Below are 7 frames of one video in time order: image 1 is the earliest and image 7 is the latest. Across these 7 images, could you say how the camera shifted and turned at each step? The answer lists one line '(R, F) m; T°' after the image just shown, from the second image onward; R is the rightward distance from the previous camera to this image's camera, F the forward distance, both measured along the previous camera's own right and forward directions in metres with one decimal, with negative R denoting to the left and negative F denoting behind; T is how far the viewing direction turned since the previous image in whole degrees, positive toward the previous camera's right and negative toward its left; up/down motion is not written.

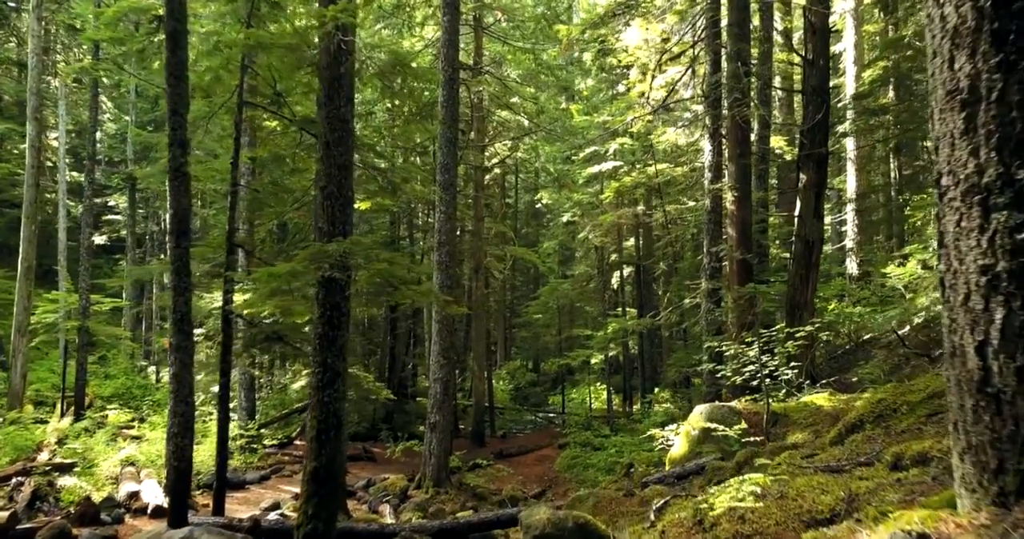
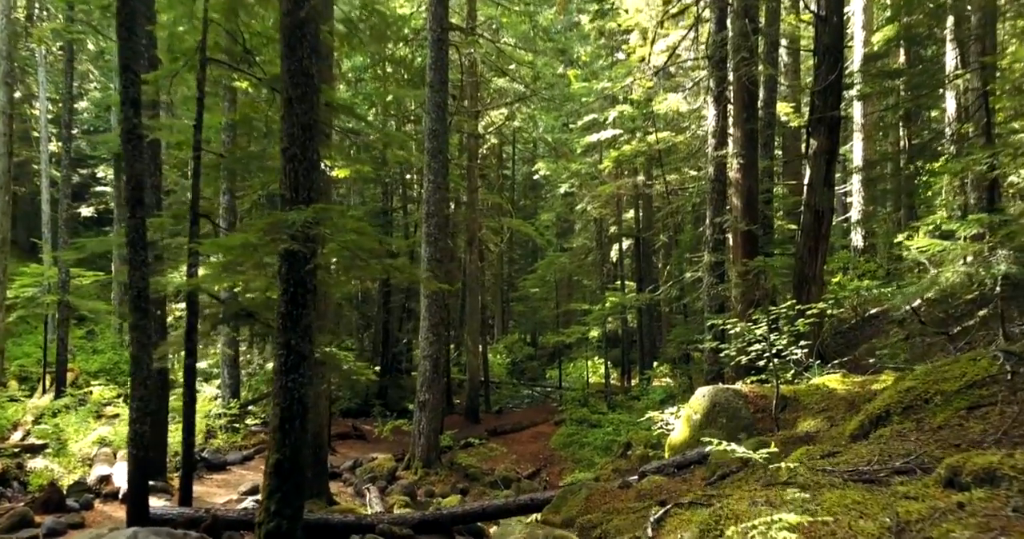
(+0.1, +0.6) m; 0°
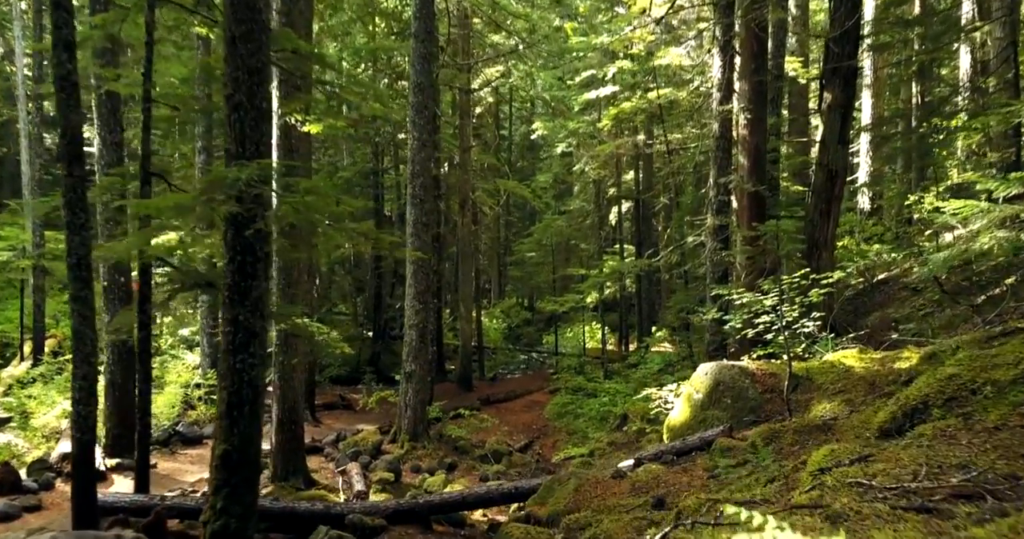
(+0.1, +0.7) m; 0°
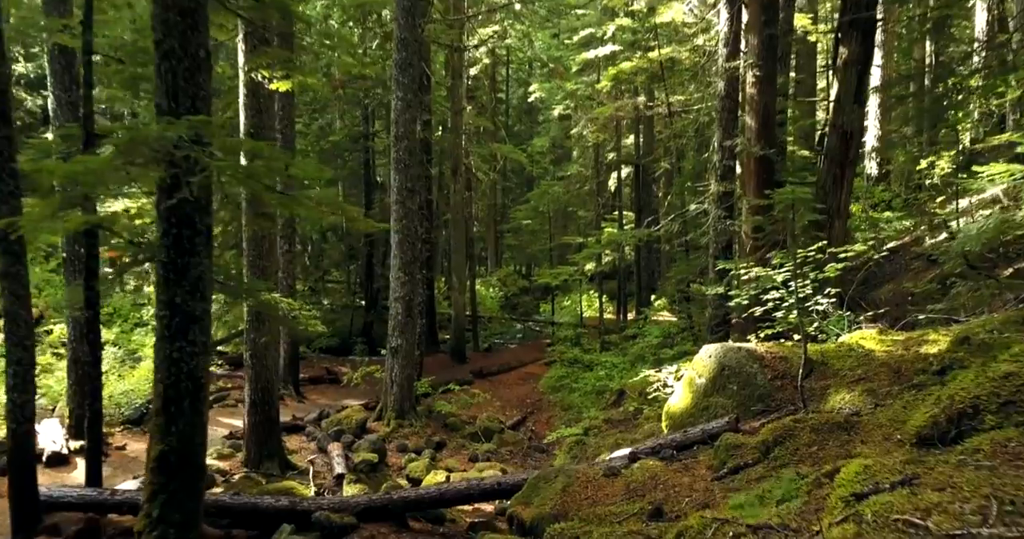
(+0.1, +0.7) m; 0°
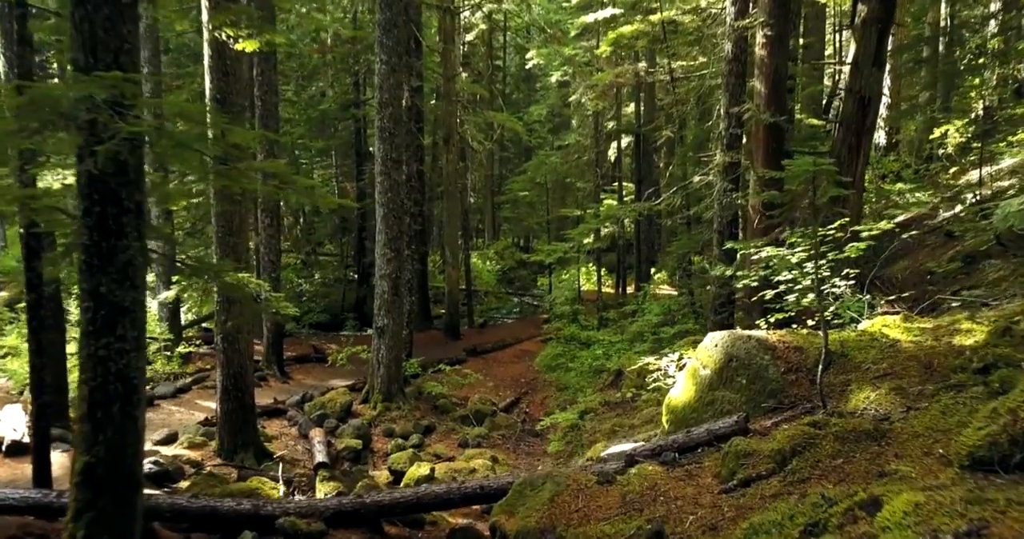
(+0.1, +0.6) m; 0°
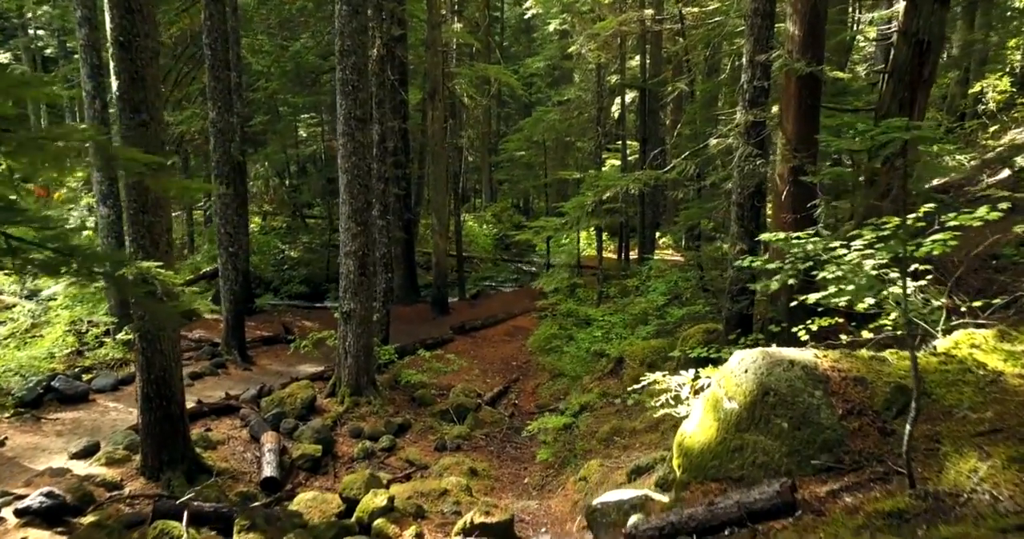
(+0.2, +1.4) m; 0°
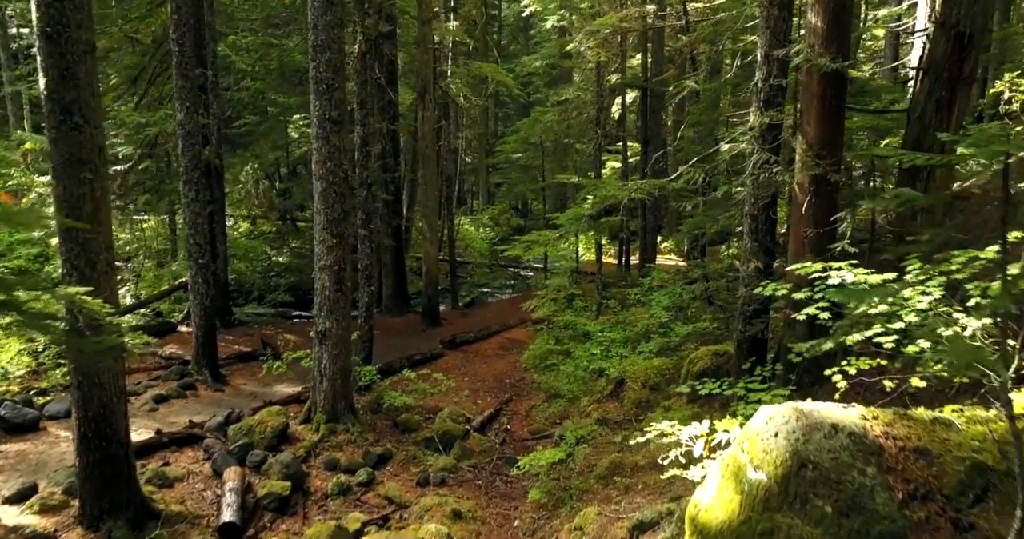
(+0.1, +0.8) m; 0°
